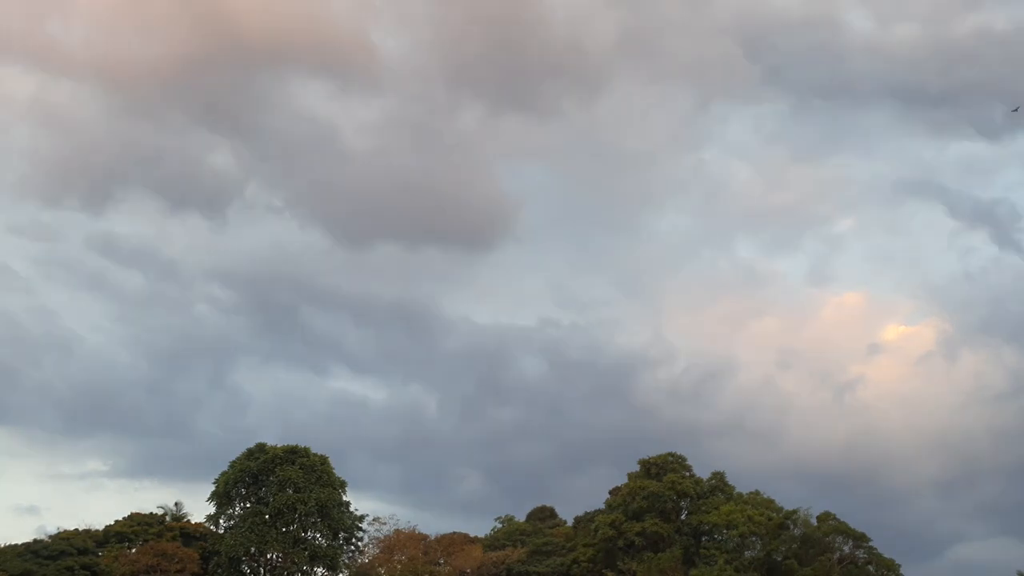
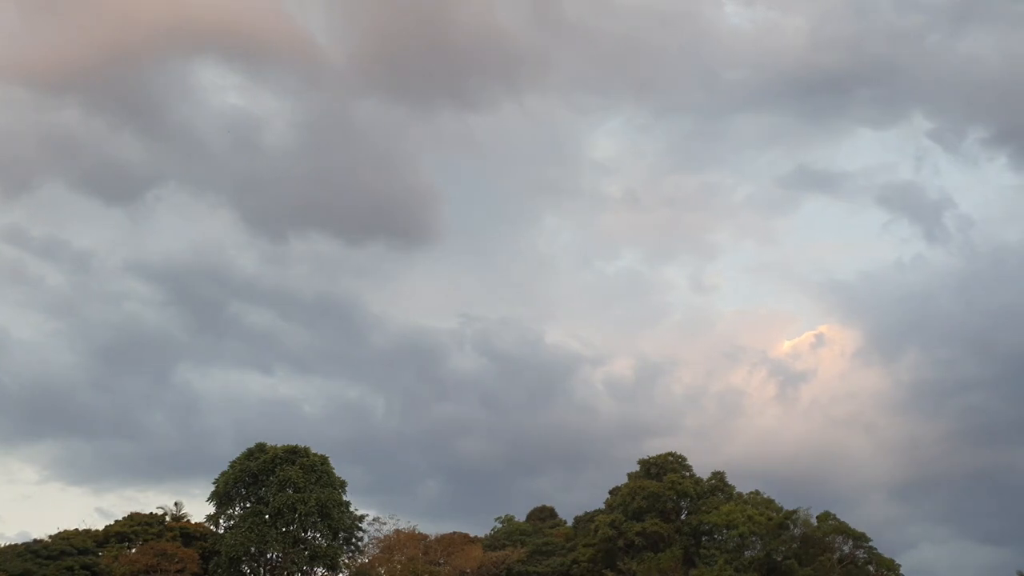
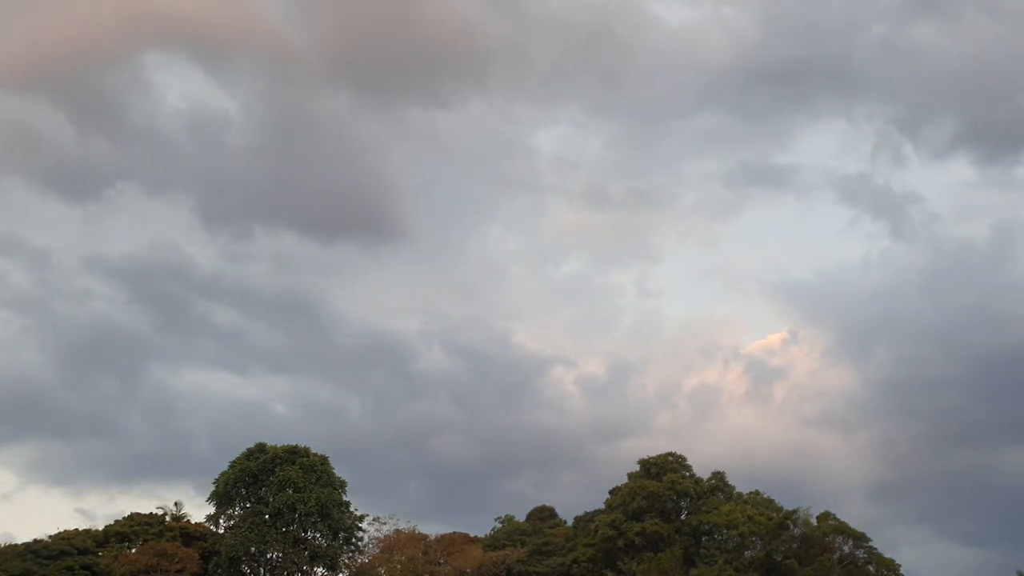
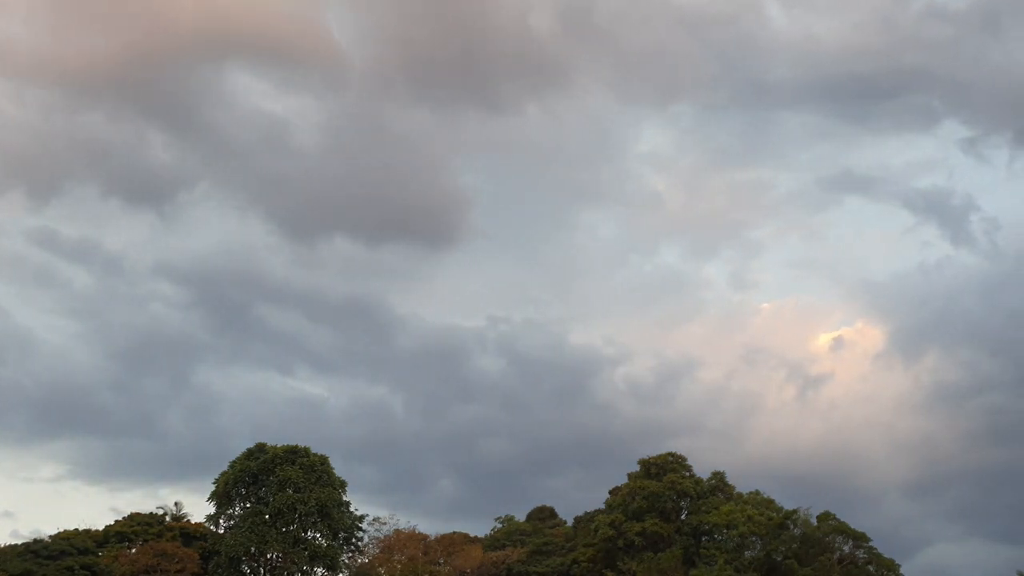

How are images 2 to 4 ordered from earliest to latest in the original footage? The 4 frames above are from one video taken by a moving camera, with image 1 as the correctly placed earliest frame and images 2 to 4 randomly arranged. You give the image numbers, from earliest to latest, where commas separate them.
4, 2, 3
